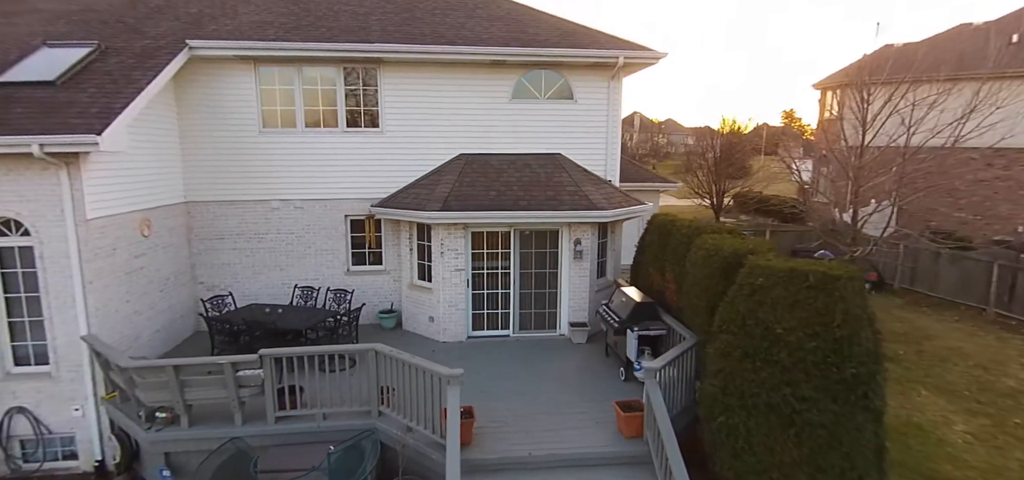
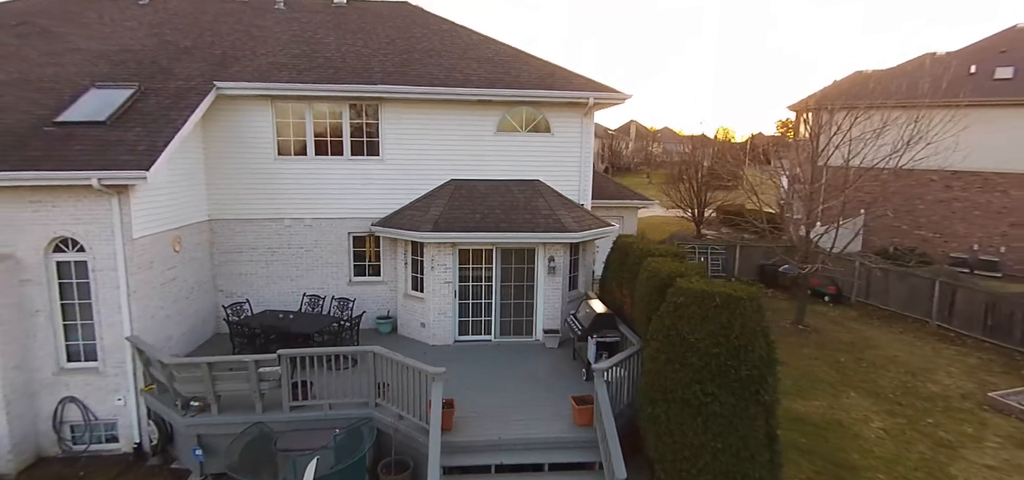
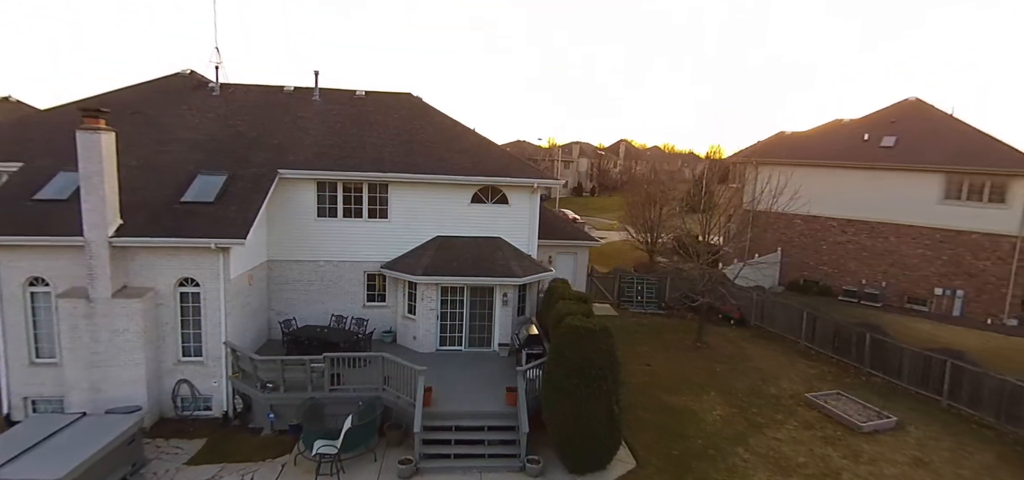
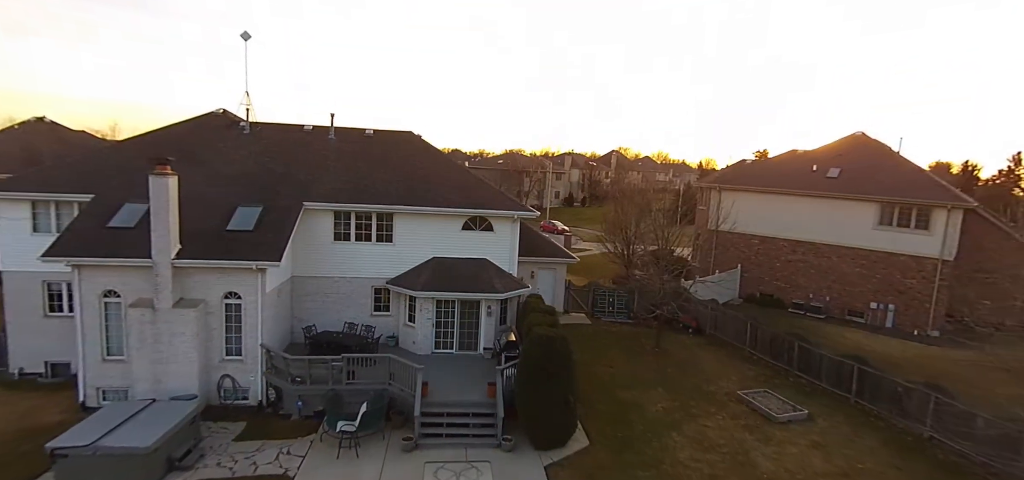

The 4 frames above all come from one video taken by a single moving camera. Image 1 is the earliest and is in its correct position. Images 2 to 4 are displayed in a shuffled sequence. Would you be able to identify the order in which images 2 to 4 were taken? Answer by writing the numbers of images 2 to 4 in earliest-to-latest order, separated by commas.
2, 3, 4
